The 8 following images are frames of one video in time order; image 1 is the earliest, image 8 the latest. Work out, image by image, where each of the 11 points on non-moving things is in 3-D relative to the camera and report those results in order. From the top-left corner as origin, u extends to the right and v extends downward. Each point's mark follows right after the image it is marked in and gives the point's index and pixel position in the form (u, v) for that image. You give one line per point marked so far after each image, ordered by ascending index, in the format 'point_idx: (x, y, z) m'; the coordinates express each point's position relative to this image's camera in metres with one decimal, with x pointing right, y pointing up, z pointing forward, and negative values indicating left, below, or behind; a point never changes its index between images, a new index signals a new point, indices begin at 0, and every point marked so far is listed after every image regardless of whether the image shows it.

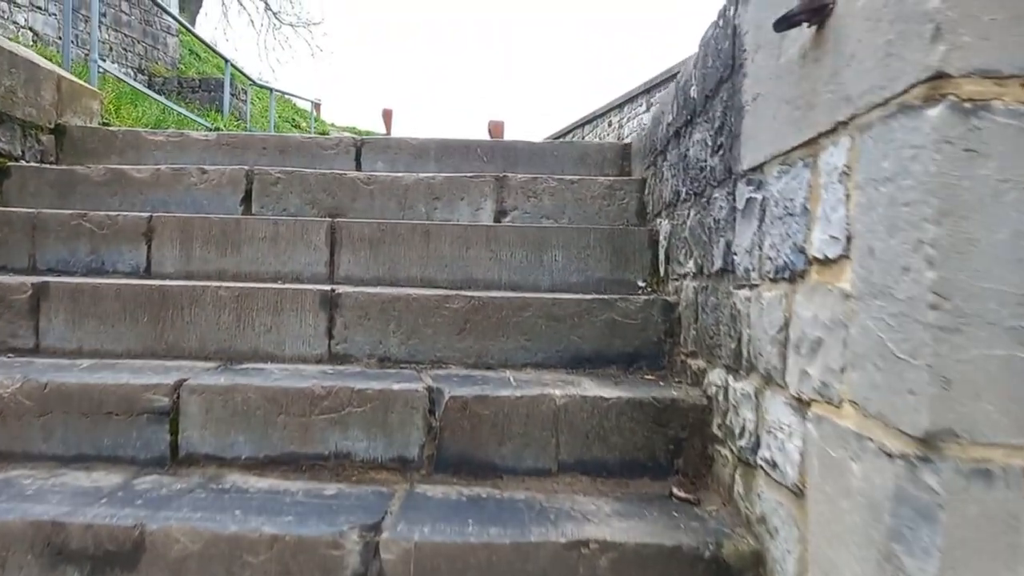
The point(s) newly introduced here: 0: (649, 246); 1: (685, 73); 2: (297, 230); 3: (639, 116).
0: (+0.4, +0.1, +2.3) m
1: (+0.5, +0.6, +2.0) m
2: (-0.7, +0.2, +2.3) m
3: (+2.0, +2.7, +11.1) m
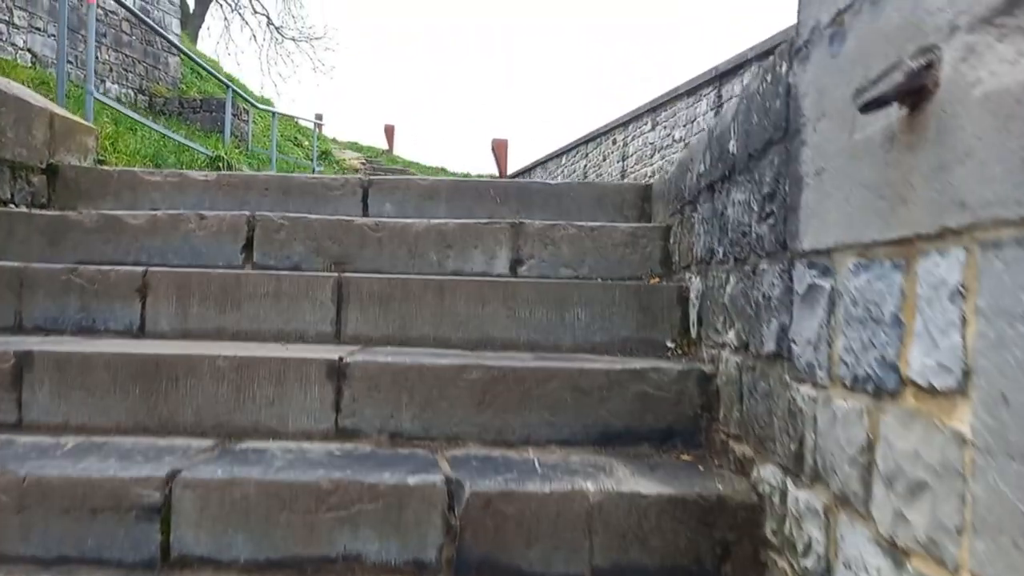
0: (+0.5, 0.0, +2.1) m
1: (+0.5, +0.4, +1.9) m
2: (-0.6, 0.0, +2.2) m
3: (+2.0, +2.4, +10.9) m
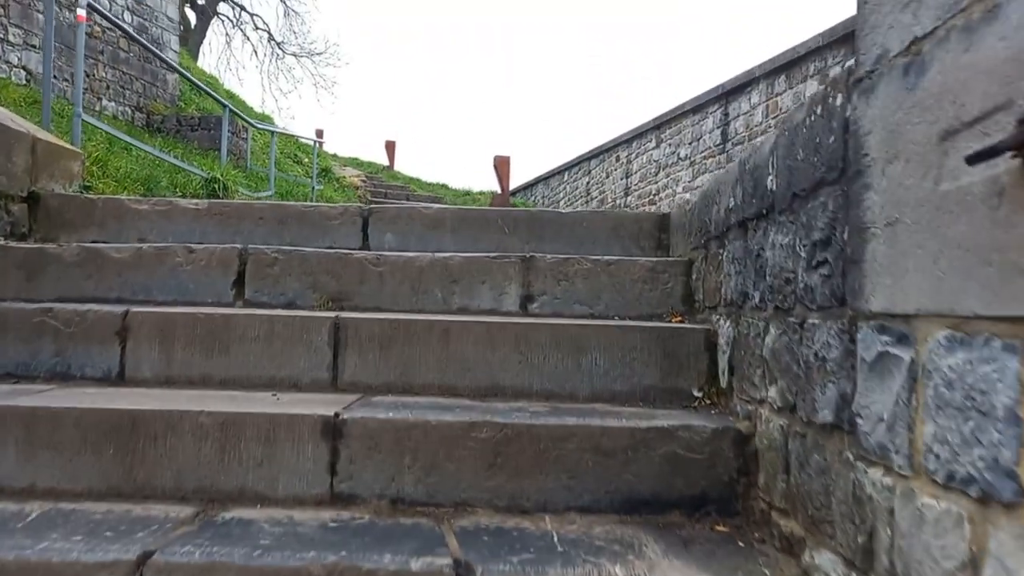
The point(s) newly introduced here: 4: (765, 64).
0: (+0.5, -0.2, +1.9) m
1: (+0.6, +0.3, +1.7) m
2: (-0.6, -0.1, +2.0) m
3: (+2.1, +2.1, +10.8) m
4: (+2.6, +2.3, +7.3) m
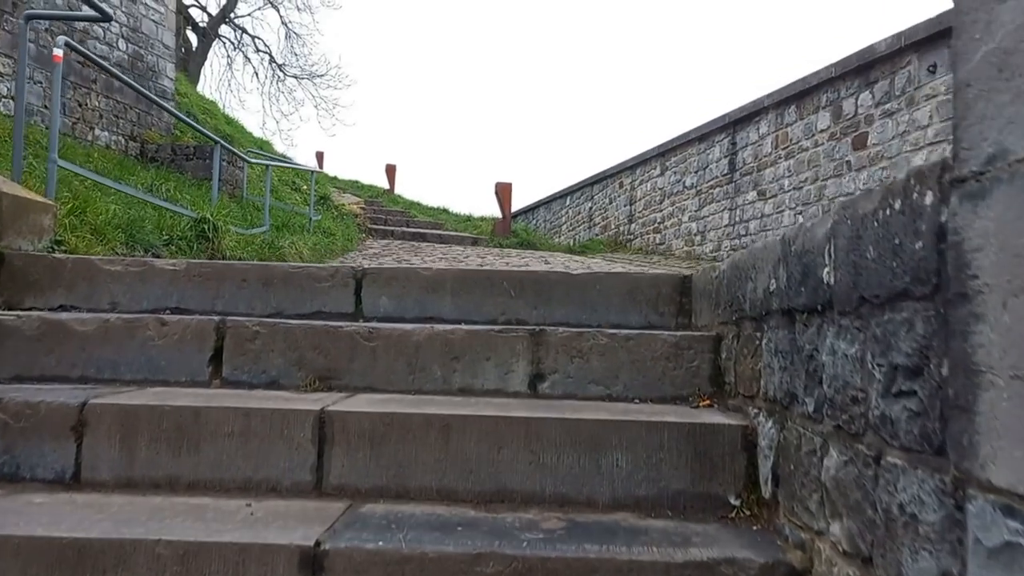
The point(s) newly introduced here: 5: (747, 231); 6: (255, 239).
0: (+0.5, -0.4, +1.7) m
1: (+0.6, +0.1, +1.5) m
2: (-0.6, -0.3, +1.8) m
3: (+2.1, +1.6, +10.6) m
4: (+2.6, +2.0, +7.2) m
5: (+2.6, +0.6, +7.8) m
6: (-2.1, +0.4, +5.8) m
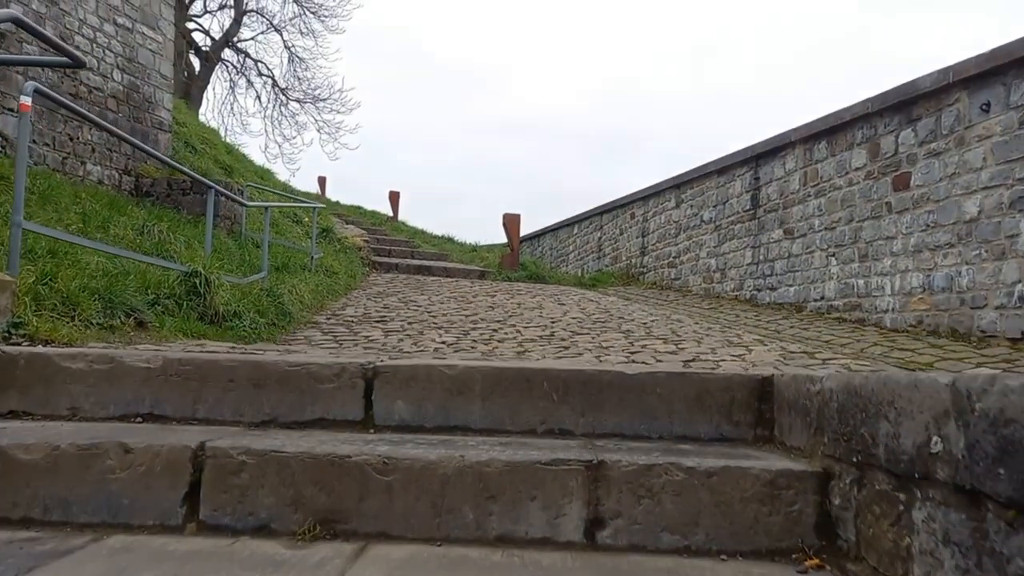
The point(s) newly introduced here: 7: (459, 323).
0: (+0.7, -0.7, +1.3) m
1: (+0.7, -0.2, +1.1) m
2: (-0.5, -0.6, +1.3) m
3: (+2.2, +1.1, +10.2) m
4: (+2.8, +1.5, +6.8) m
5: (+2.7, +0.2, +7.3) m
6: (-1.9, 0.0, +5.4) m
7: (-0.5, -0.3, +6.1) m
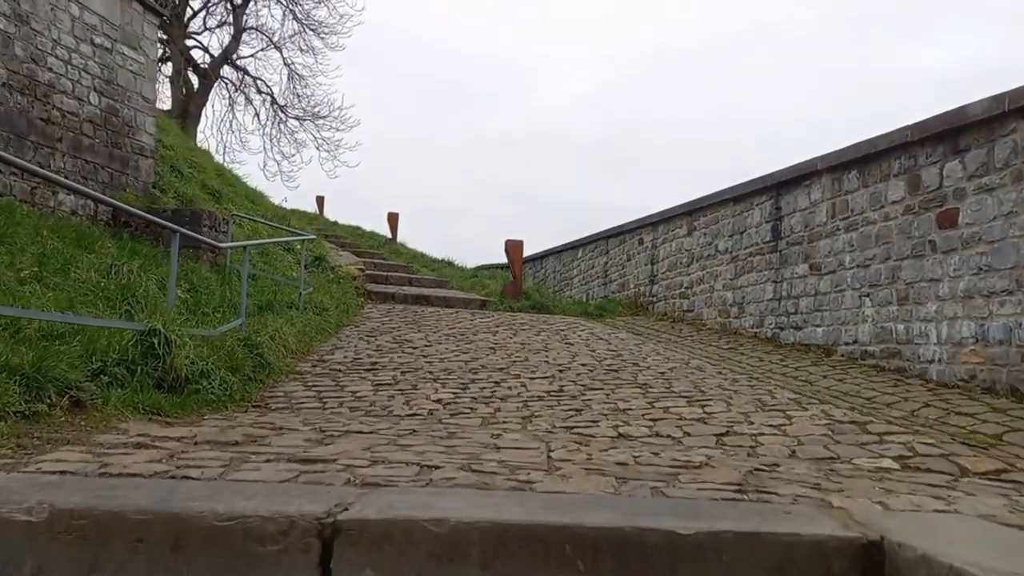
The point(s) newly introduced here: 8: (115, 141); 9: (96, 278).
0: (+0.7, -0.9, +0.7) m
1: (+0.7, -0.4, +0.5) m
2: (-0.4, -0.9, +0.8) m
3: (+2.3, +0.7, +9.7) m
4: (+2.8, +1.2, +6.3) m
5: (+2.7, -0.2, +6.8) m
6: (-1.9, -0.3, +4.9) m
7: (-0.4, -0.6, +5.5) m
8: (-4.4, +1.6, +7.9) m
9: (-3.0, +0.1, +5.1) m
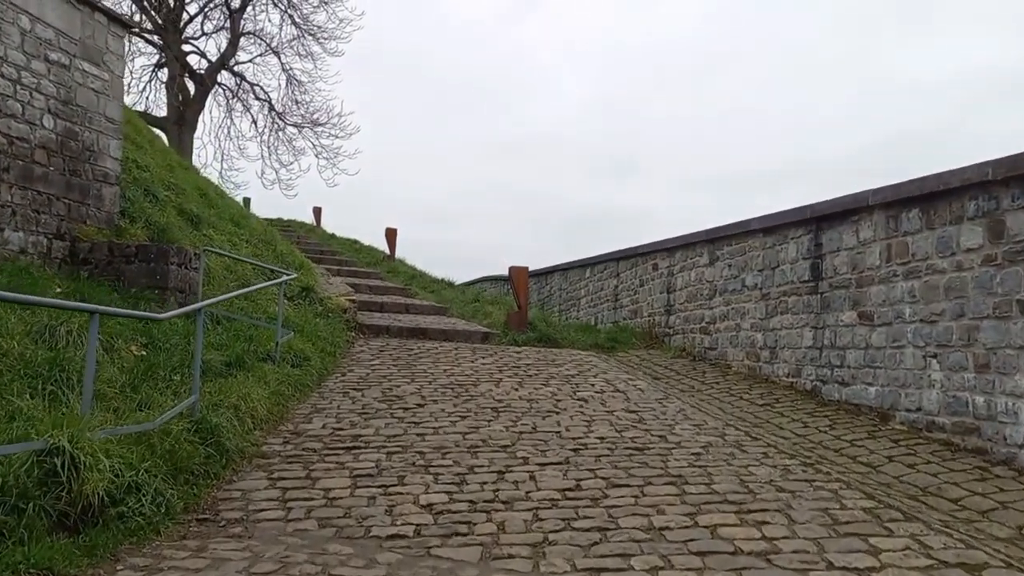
0: (+0.7, -1.3, -0.2) m
1: (+0.8, -0.8, -0.3) m
2: (-0.4, -1.3, -0.1) m
3: (+2.3, +0.2, +8.9) m
4: (+2.8, +0.7, +5.4) m
5: (+2.8, -0.6, +5.9) m
6: (-1.9, -0.8, +4.0) m
7: (-0.4, -1.1, +4.7) m
8: (-4.3, +1.2, +7.0) m
9: (-2.9, -0.4, +4.3) m
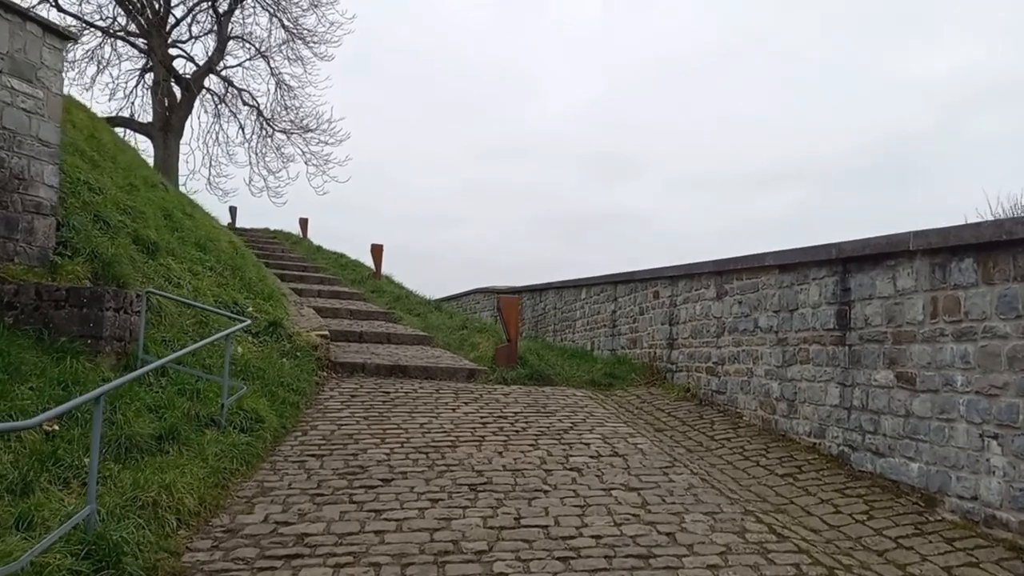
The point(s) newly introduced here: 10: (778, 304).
0: (+0.6, -1.7, -1.0) m
1: (+0.6, -1.2, -1.2) m
2: (-0.5, -1.7, -0.9) m
3: (+2.2, -0.2, +8.0) m
4: (+2.7, +0.3, +4.6) m
5: (+2.6, -1.0, +5.1) m
6: (-2.0, -1.2, +3.2) m
7: (-0.5, -1.5, +3.8) m
8: (-4.5, +0.8, +6.2) m
9: (-3.1, -0.8, +3.4) m
10: (+2.4, -0.1, +6.5) m
